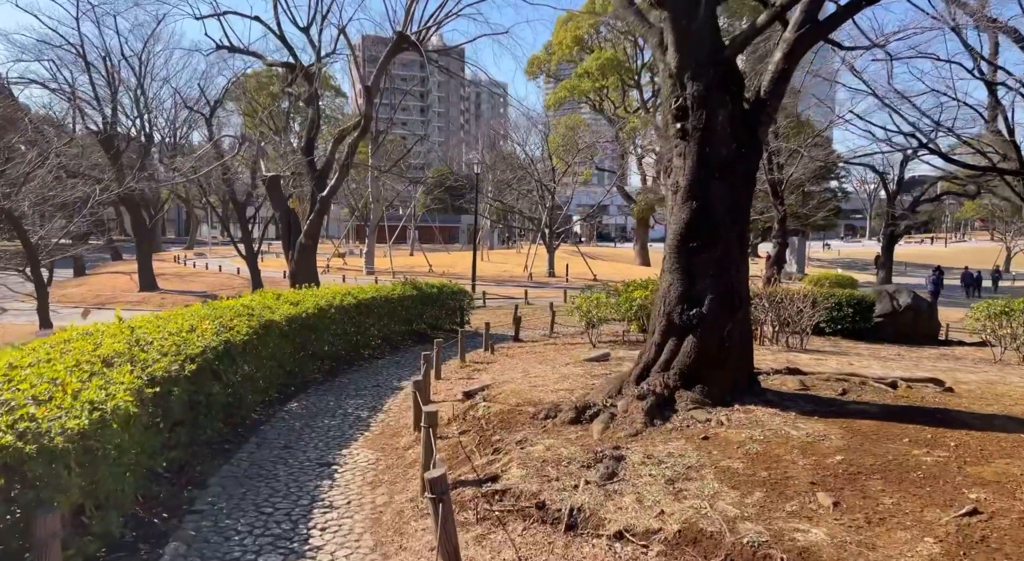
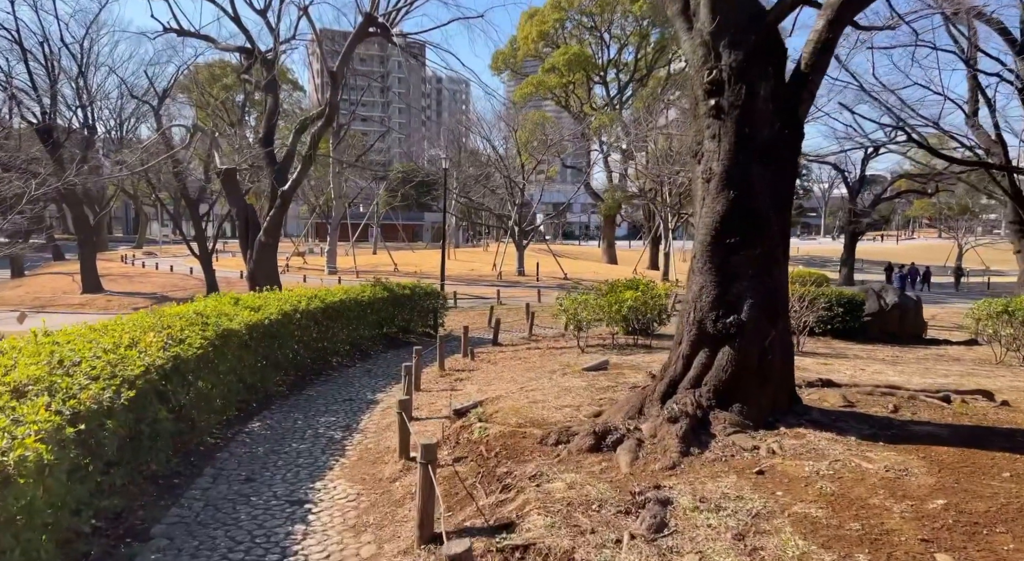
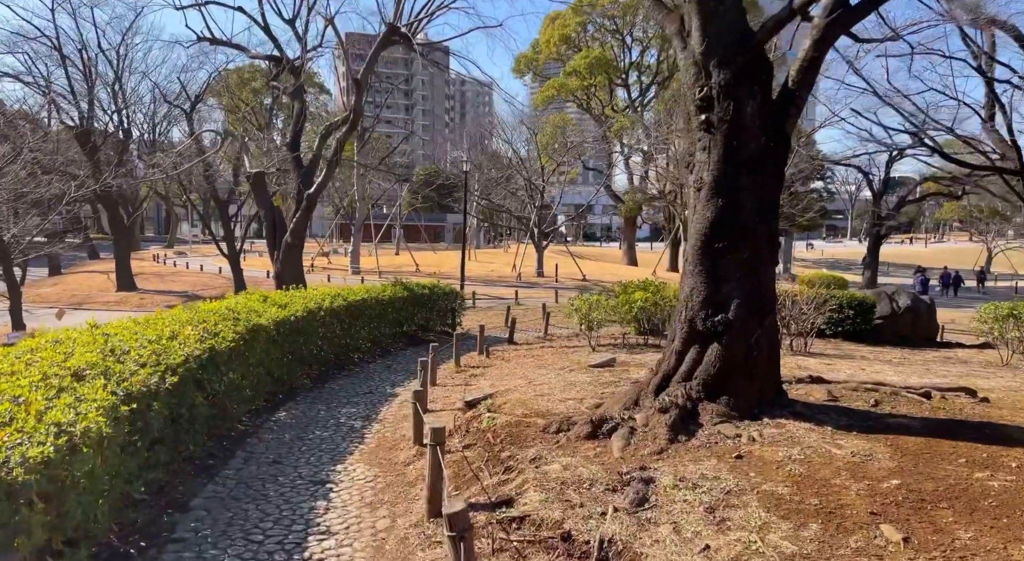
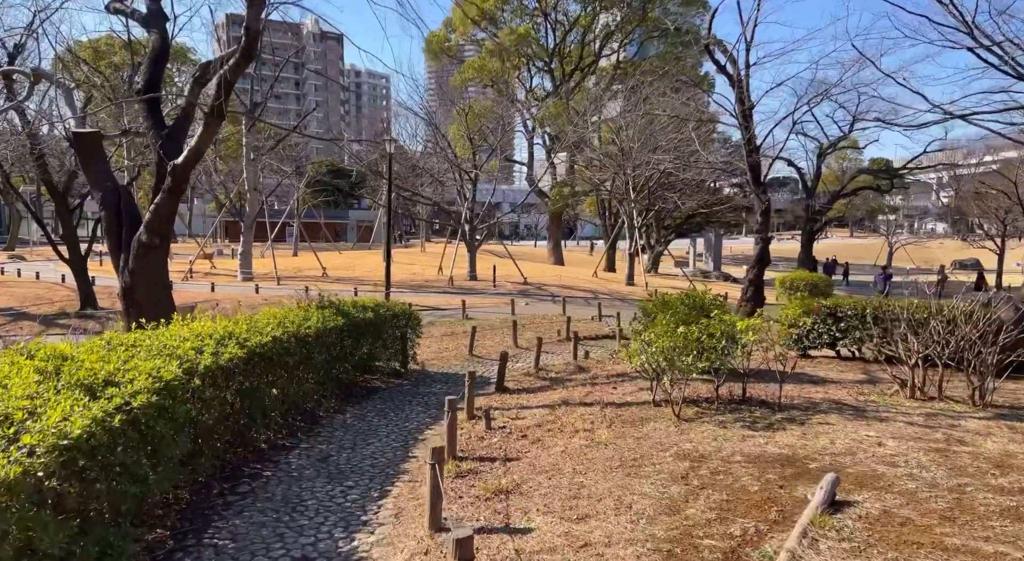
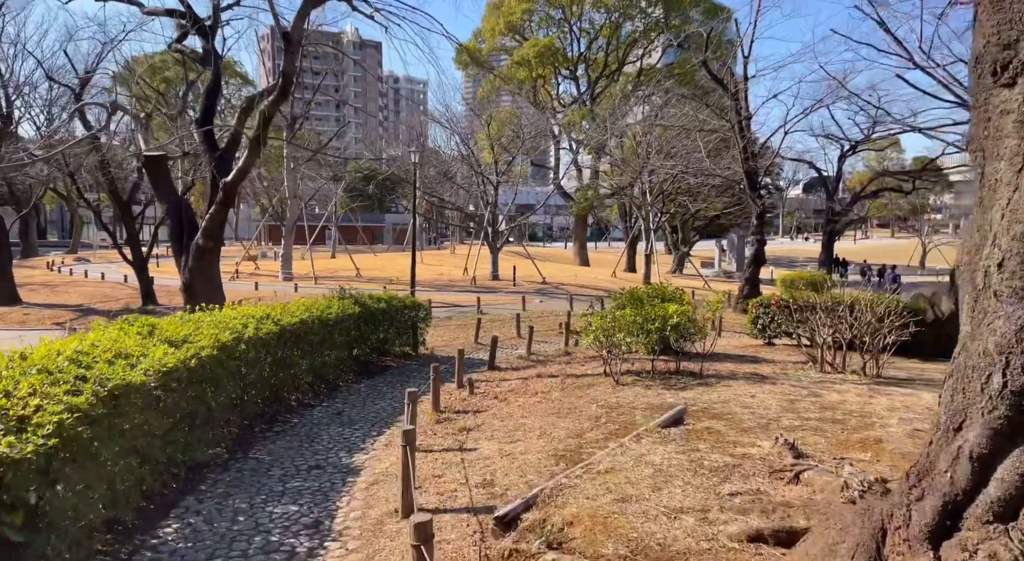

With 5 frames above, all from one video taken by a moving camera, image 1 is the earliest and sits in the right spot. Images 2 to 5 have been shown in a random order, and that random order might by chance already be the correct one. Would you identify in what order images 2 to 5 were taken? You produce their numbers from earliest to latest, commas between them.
3, 2, 5, 4
